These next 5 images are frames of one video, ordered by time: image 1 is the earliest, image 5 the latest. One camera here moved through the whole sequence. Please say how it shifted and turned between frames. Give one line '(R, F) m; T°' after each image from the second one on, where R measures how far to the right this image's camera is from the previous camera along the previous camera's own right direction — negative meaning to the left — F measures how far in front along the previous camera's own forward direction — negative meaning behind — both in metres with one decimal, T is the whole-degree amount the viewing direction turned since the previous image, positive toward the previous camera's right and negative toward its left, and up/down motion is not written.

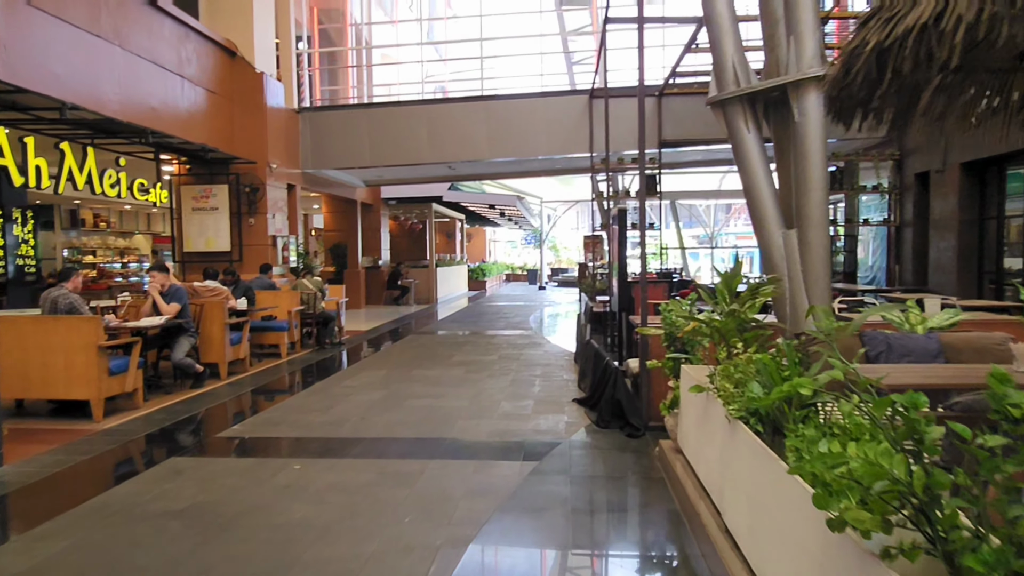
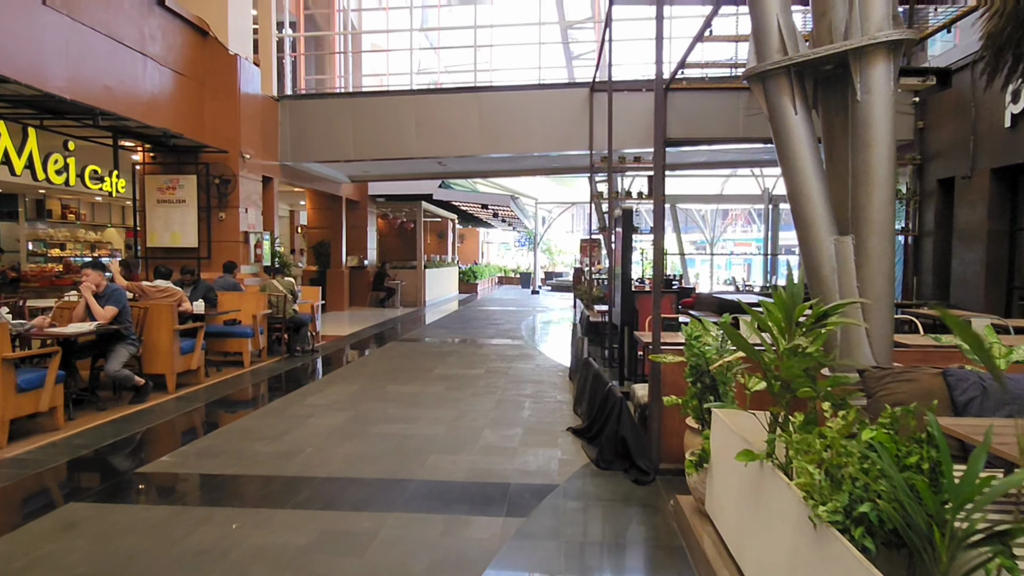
(0.0, +0.8) m; 0°
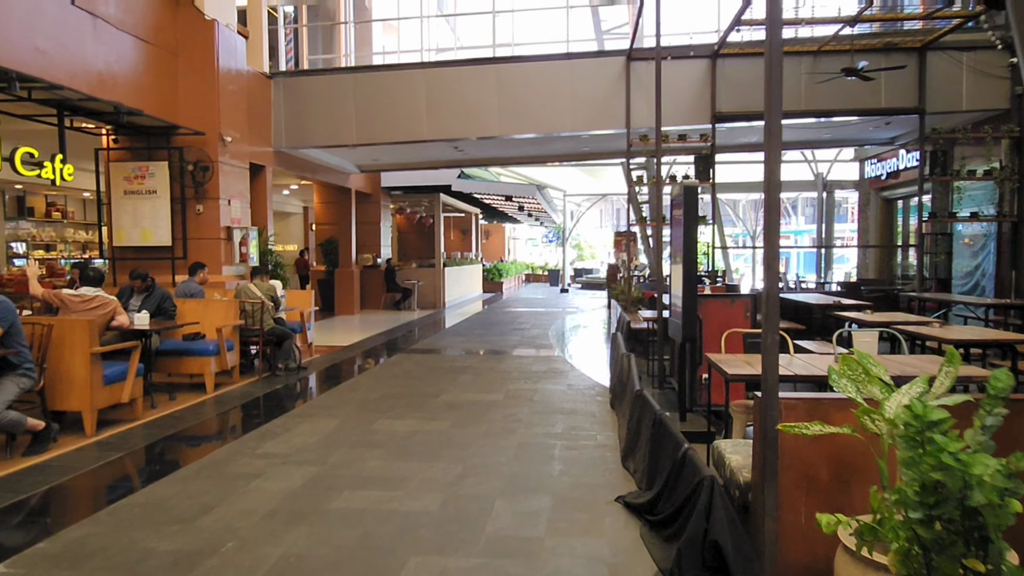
(0.0, +1.5) m; -2°
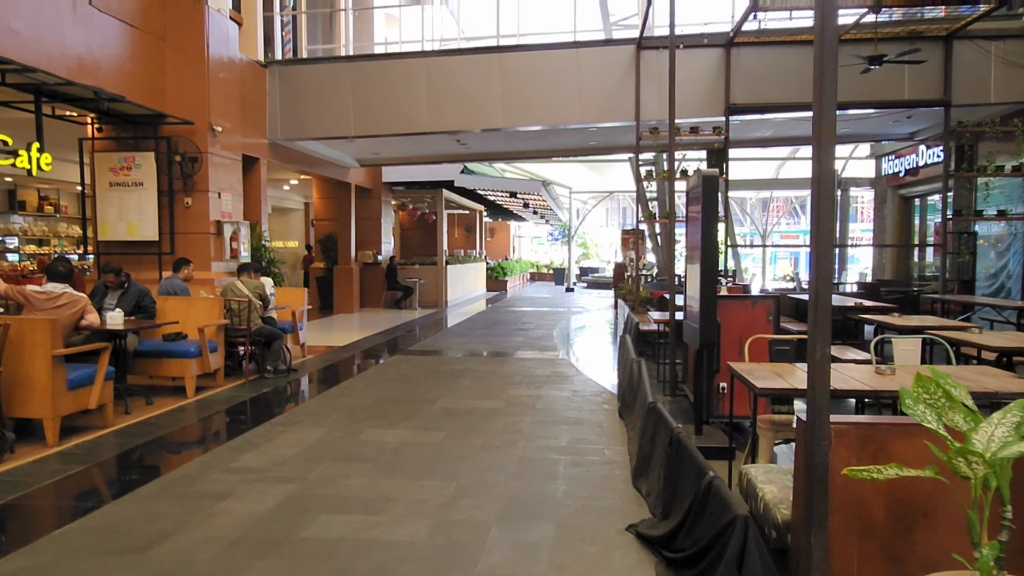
(0.0, +0.4) m; 0°
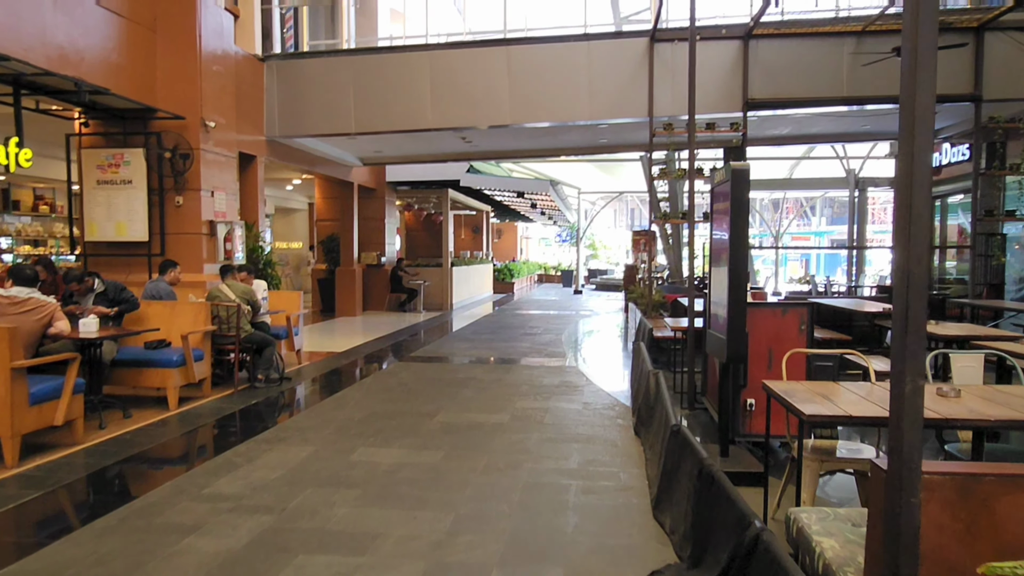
(0.0, +0.4) m; -1°
